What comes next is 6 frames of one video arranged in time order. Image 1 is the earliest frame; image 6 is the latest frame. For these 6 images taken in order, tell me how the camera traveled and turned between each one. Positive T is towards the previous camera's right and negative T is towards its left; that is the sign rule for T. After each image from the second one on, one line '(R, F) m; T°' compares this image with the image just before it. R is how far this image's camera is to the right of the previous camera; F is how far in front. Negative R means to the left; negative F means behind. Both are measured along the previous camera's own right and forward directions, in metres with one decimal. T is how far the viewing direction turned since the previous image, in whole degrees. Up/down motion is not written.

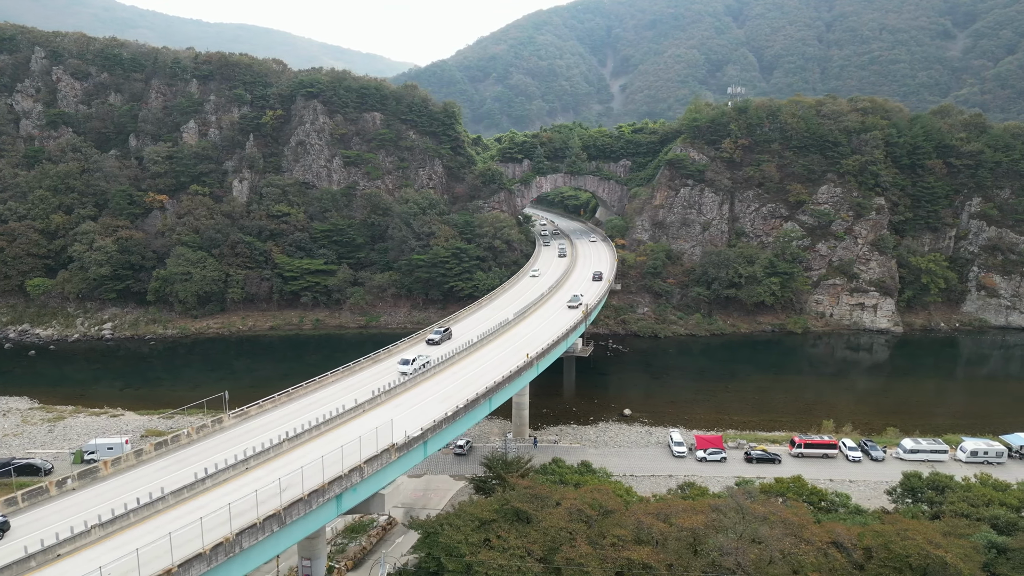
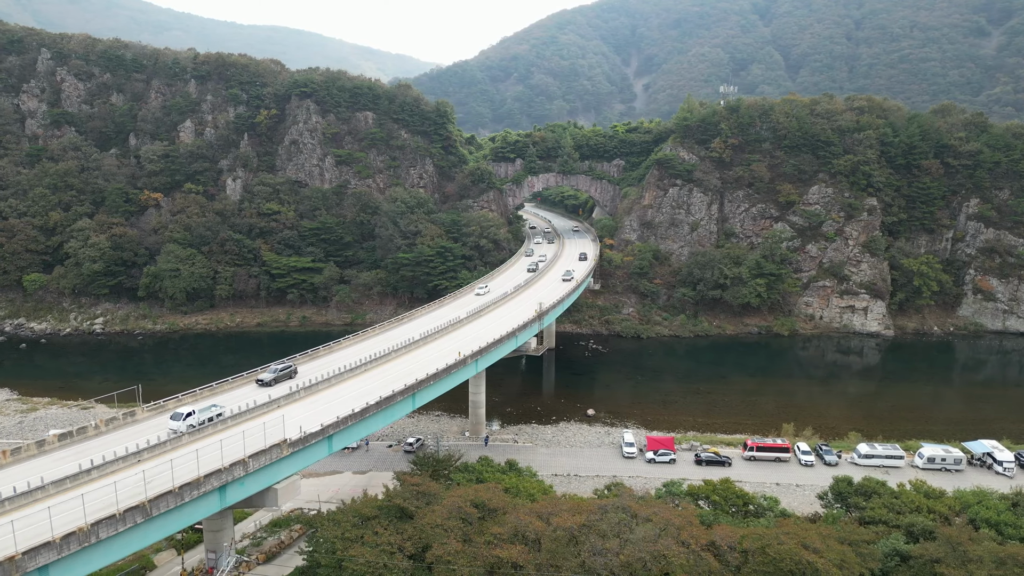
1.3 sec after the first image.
(+3.9, +0.2) m; -2°
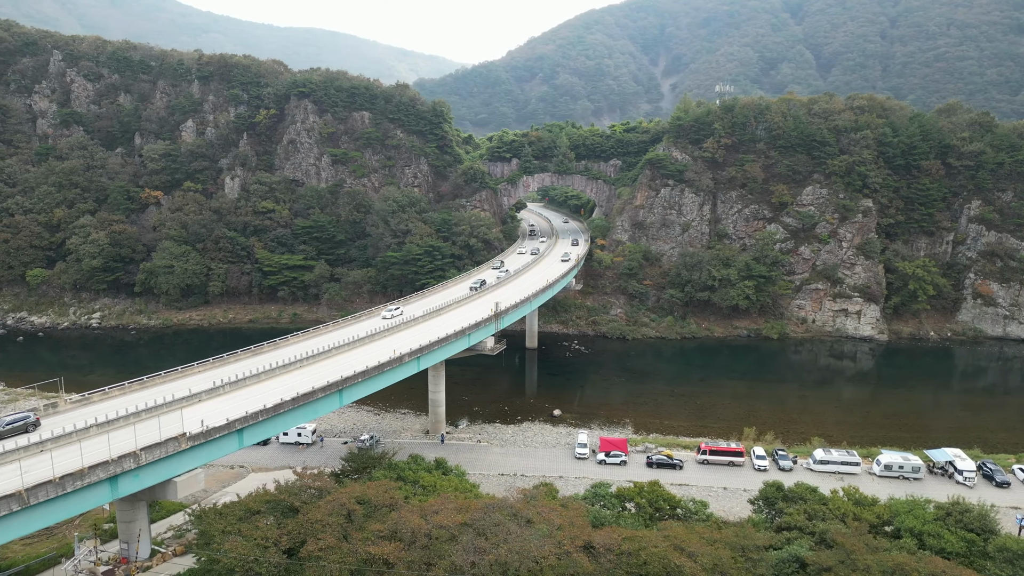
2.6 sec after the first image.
(+3.9, +0.2) m; -2°
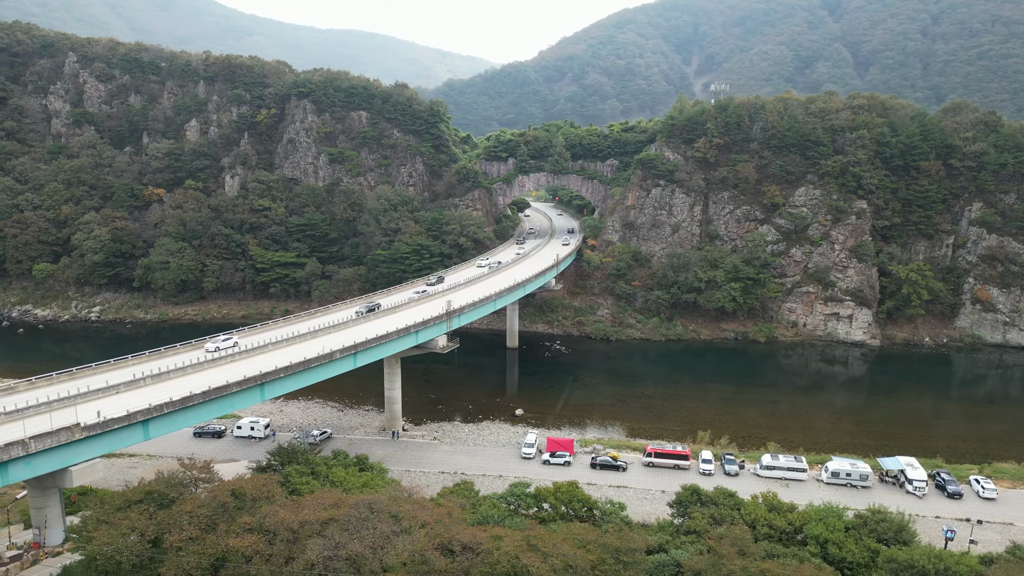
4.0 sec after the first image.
(+4.3, +0.1) m; -2°
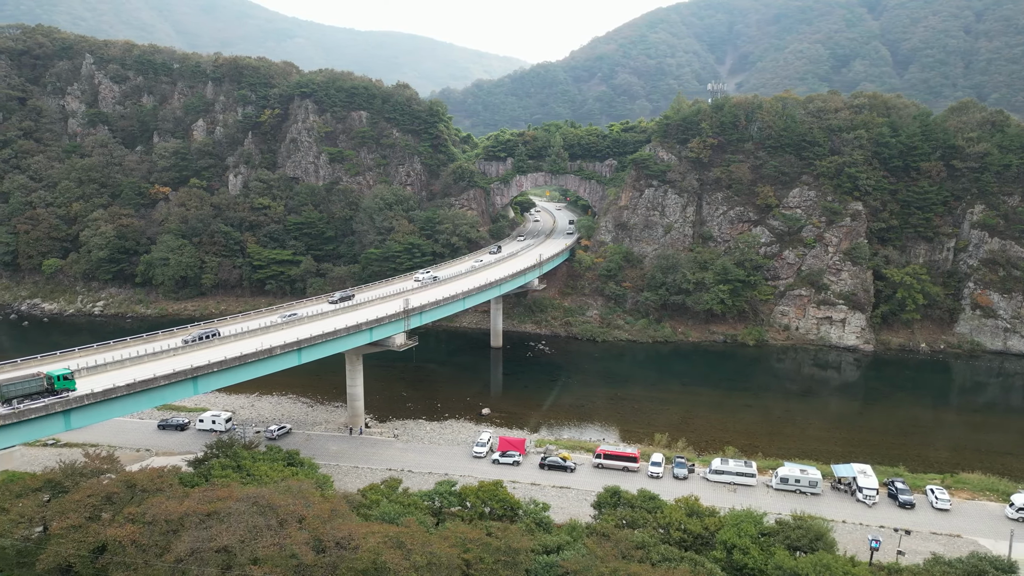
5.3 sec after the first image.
(+4.0, 0.0) m; -2°
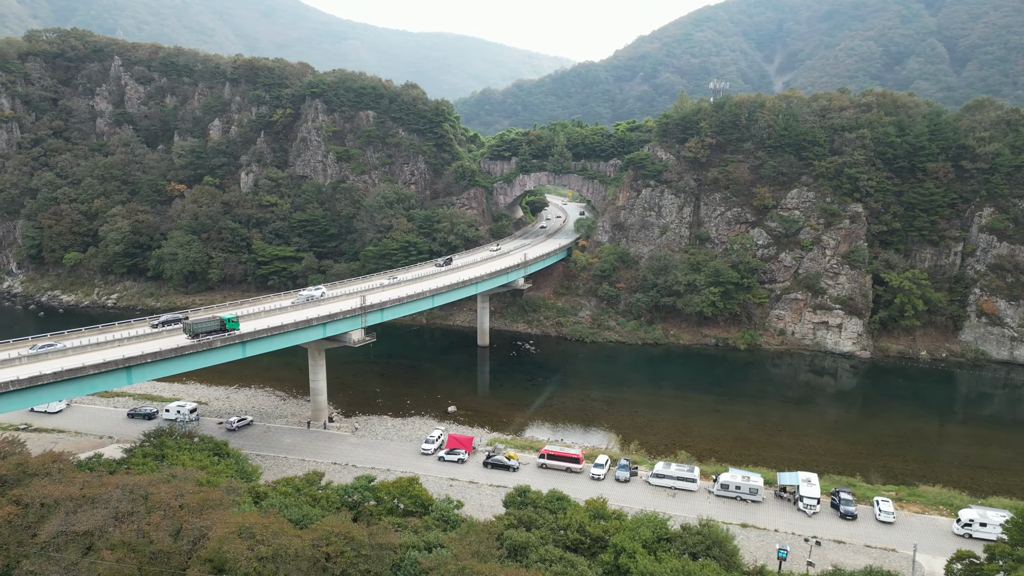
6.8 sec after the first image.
(+4.8, -0.1) m; -3°
